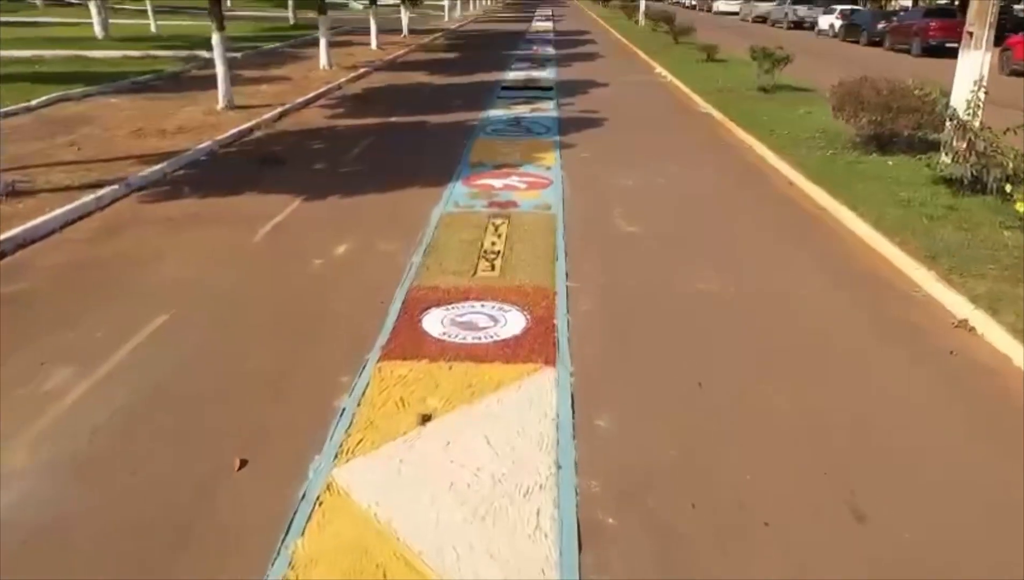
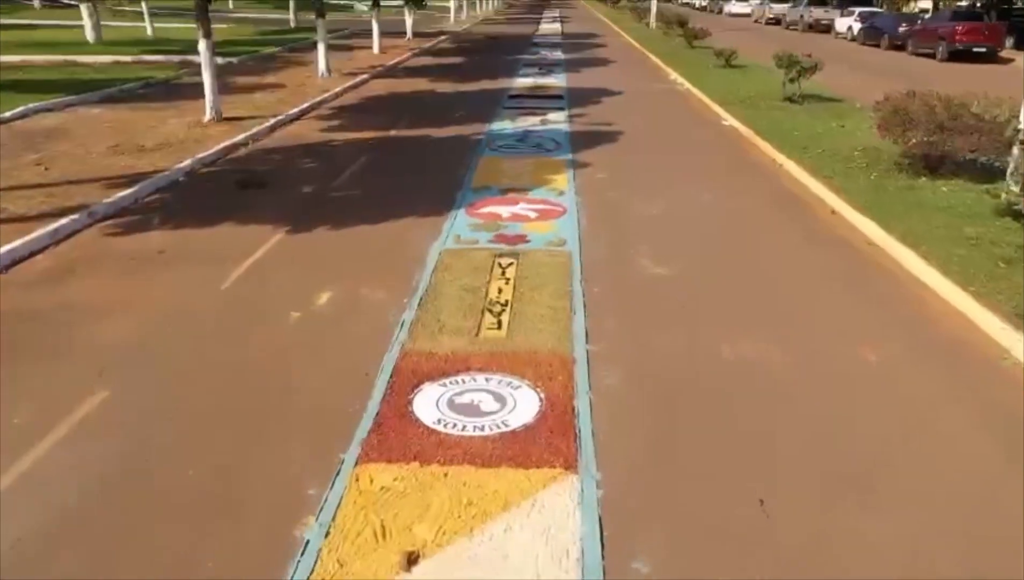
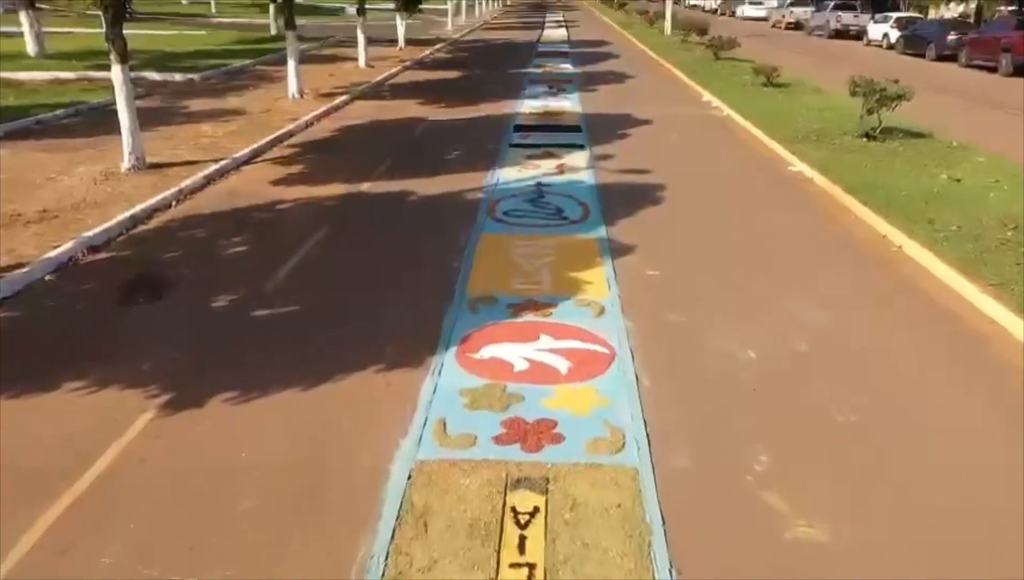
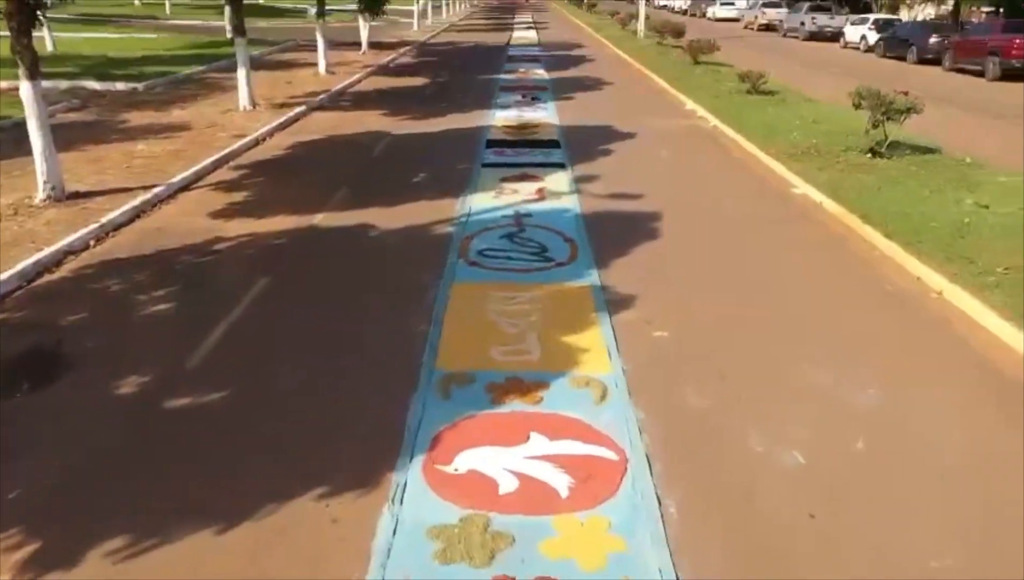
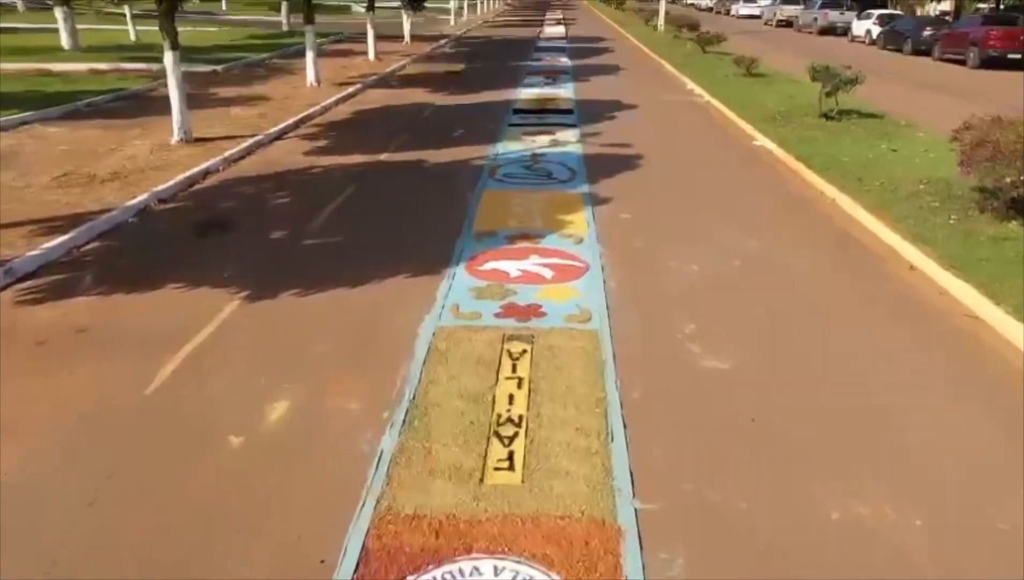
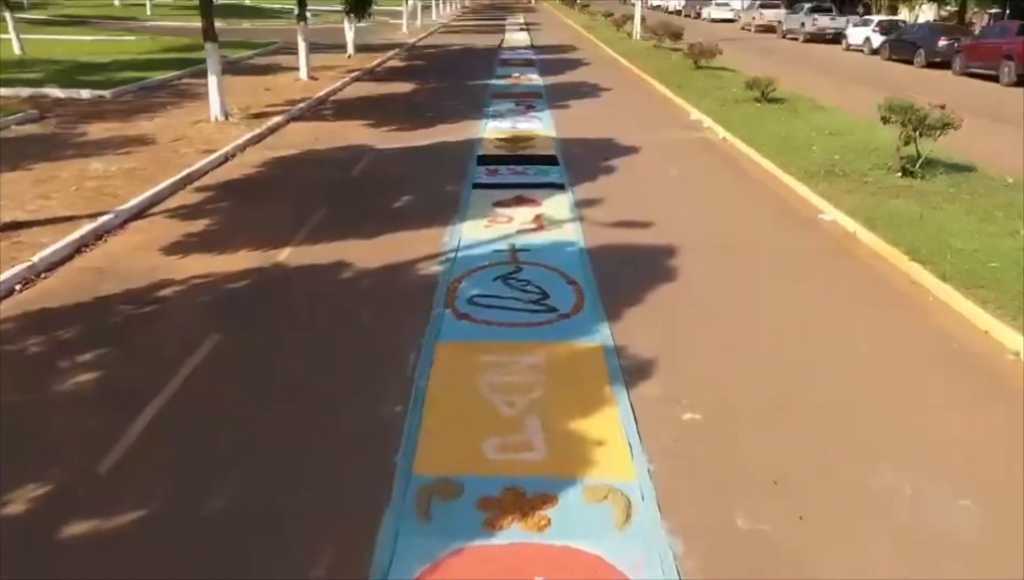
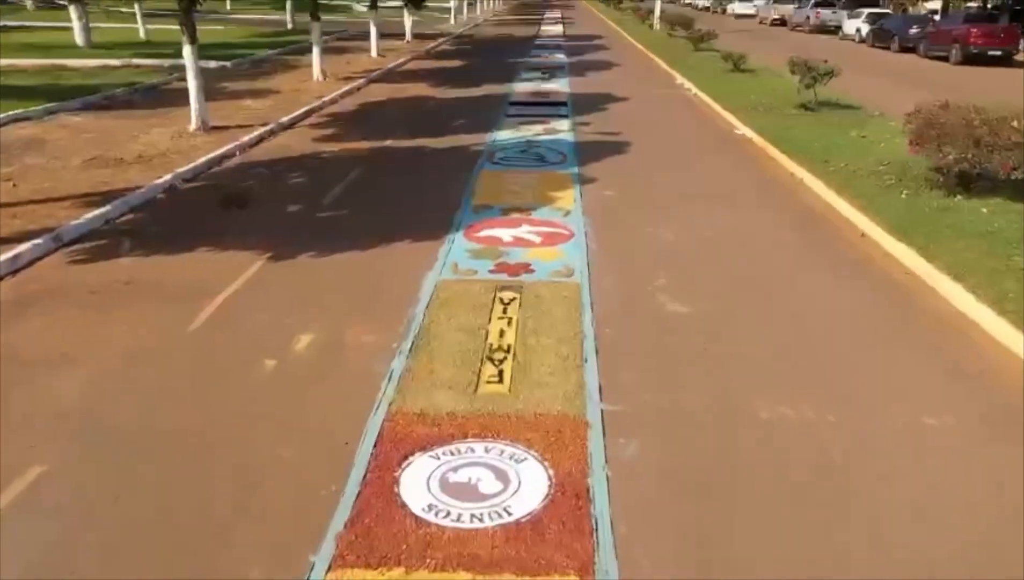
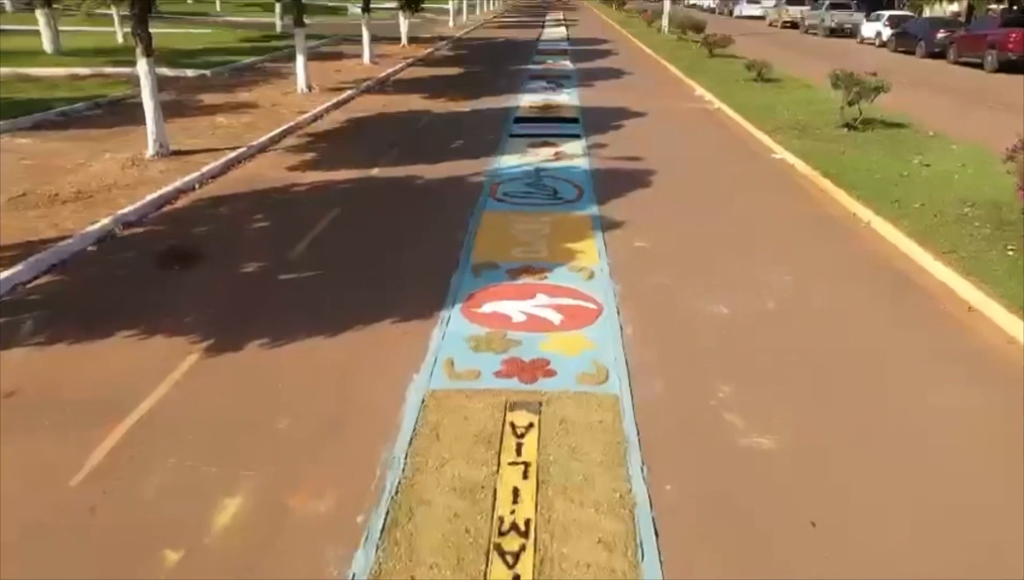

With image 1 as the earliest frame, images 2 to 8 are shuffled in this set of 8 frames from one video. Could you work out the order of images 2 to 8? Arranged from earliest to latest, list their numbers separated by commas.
2, 7, 5, 8, 3, 4, 6
